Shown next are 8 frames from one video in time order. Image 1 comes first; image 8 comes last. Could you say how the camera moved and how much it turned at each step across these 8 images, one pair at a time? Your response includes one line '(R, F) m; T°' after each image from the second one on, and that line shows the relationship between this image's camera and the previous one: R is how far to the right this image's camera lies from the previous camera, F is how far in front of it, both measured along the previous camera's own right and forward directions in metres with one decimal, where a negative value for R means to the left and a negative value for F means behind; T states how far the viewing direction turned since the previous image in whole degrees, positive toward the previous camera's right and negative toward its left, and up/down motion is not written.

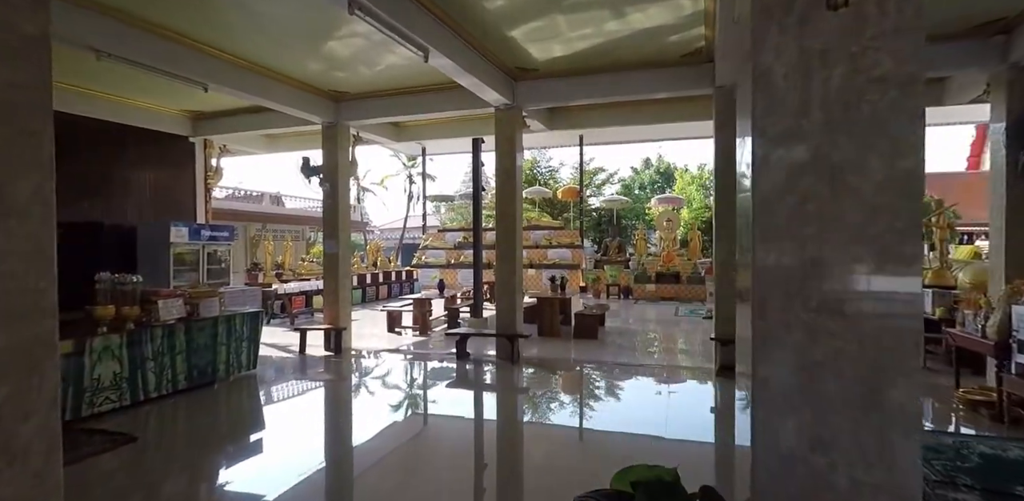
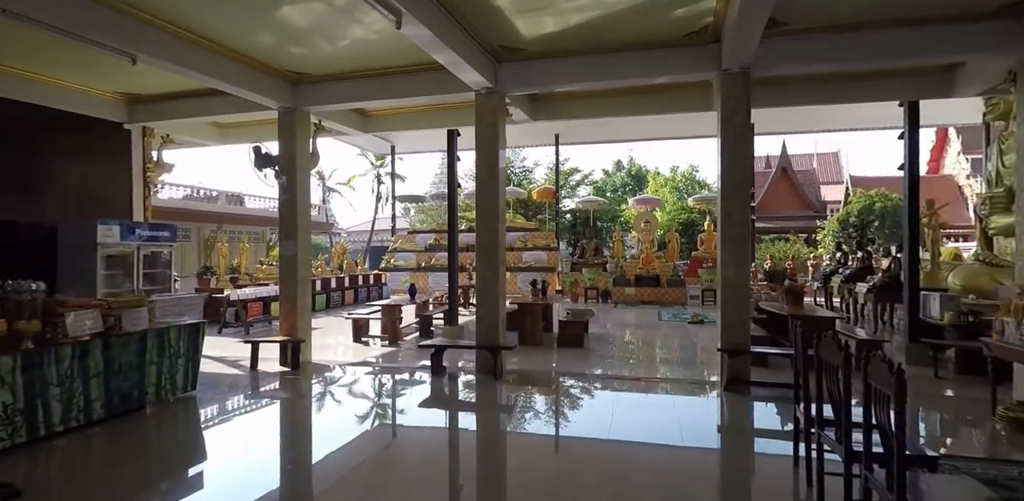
(-0.1, +0.5) m; +3°
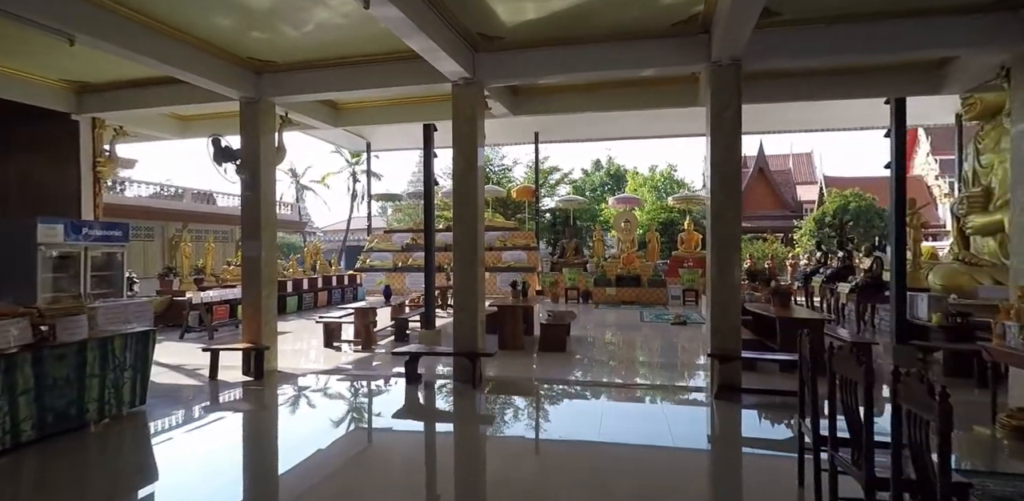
(0.0, +0.3) m; +2°
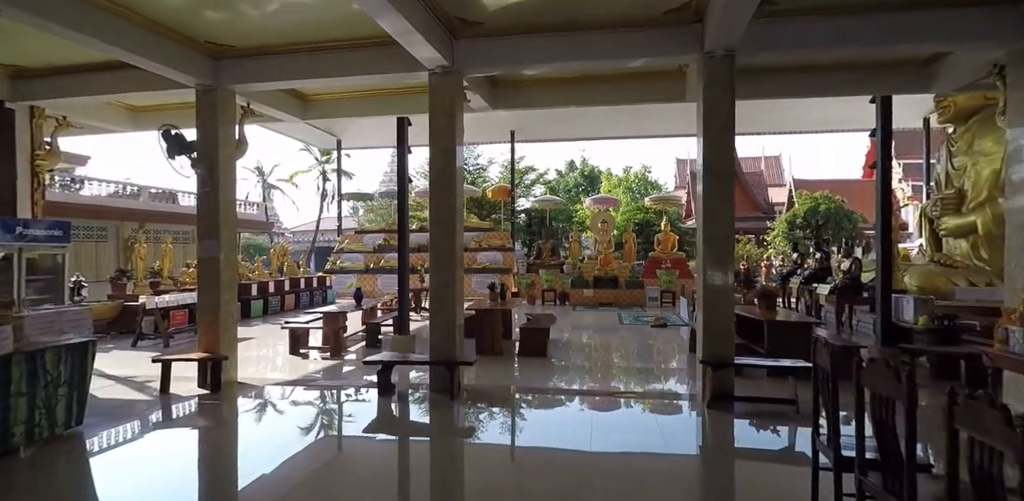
(-0.1, +0.3) m; +3°
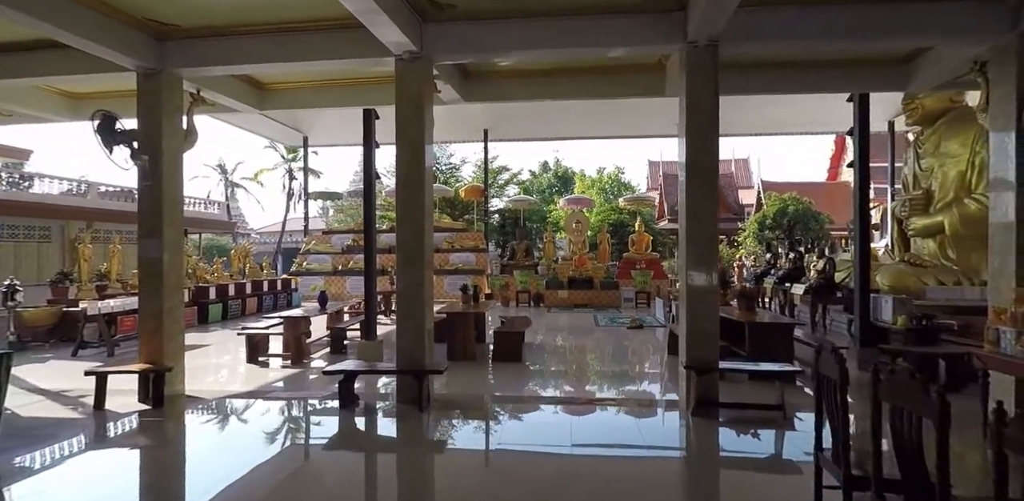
(0.0, +0.2) m; +3°
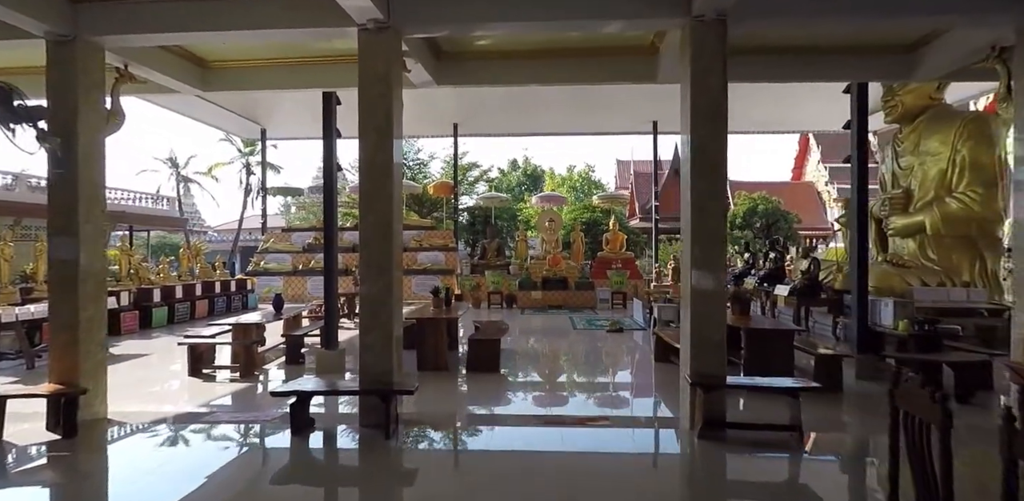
(-0.1, +0.5) m; +4°
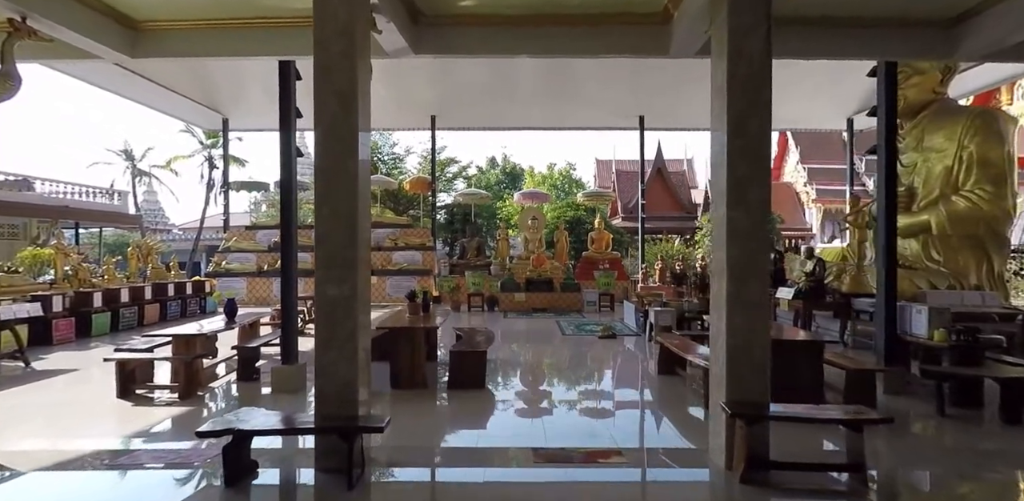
(-0.1, +0.6) m; +3°
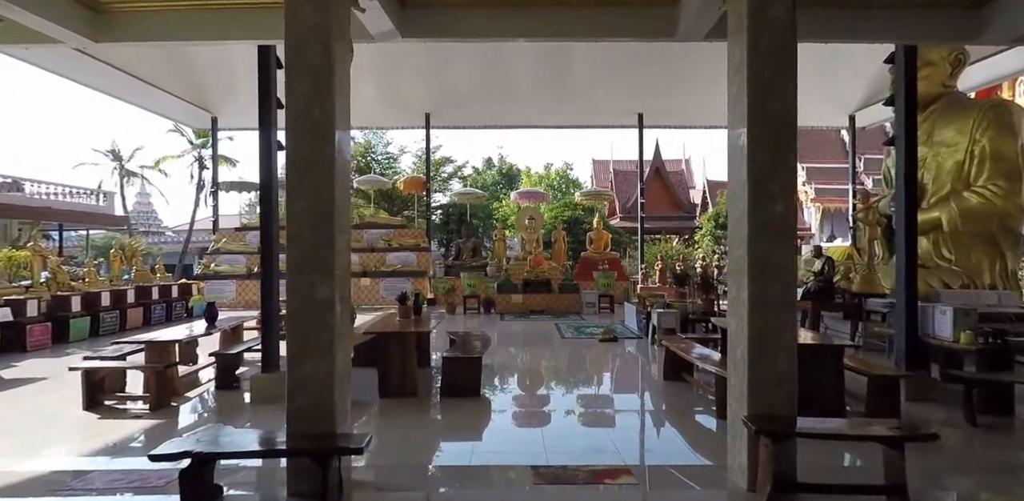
(0.0, +0.3) m; 0°
